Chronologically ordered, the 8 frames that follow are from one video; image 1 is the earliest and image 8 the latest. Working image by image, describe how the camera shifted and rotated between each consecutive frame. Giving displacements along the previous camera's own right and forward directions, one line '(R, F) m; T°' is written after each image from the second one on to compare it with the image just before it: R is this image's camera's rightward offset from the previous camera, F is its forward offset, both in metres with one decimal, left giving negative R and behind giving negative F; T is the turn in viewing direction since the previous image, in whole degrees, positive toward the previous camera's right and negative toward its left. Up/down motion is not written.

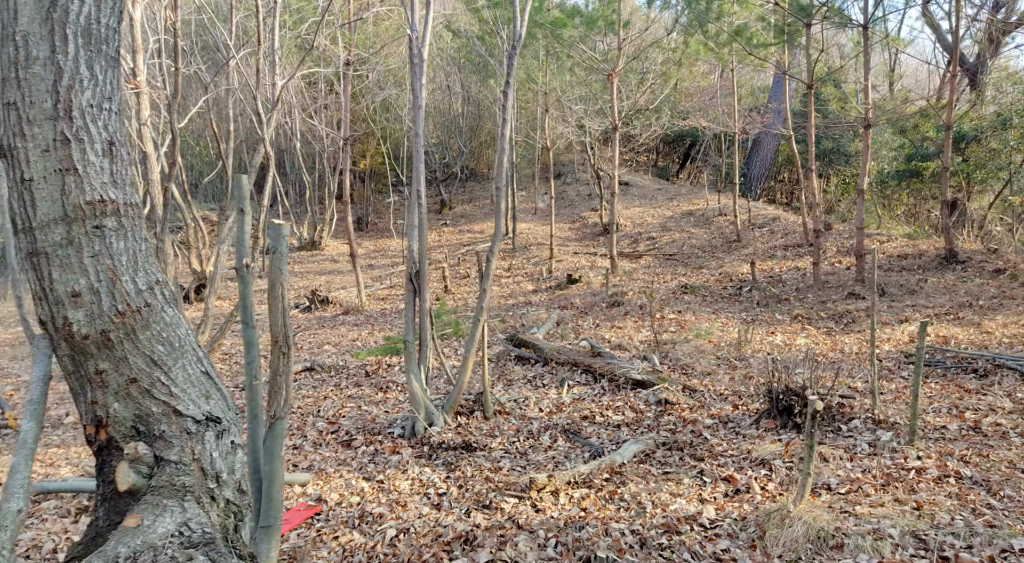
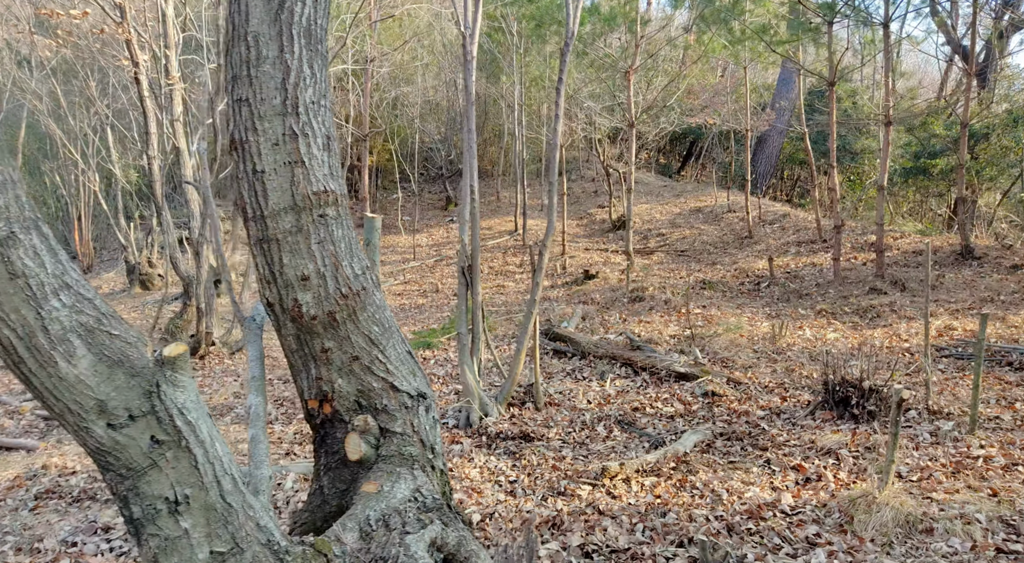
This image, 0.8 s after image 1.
(-0.5, -0.1) m; 0°
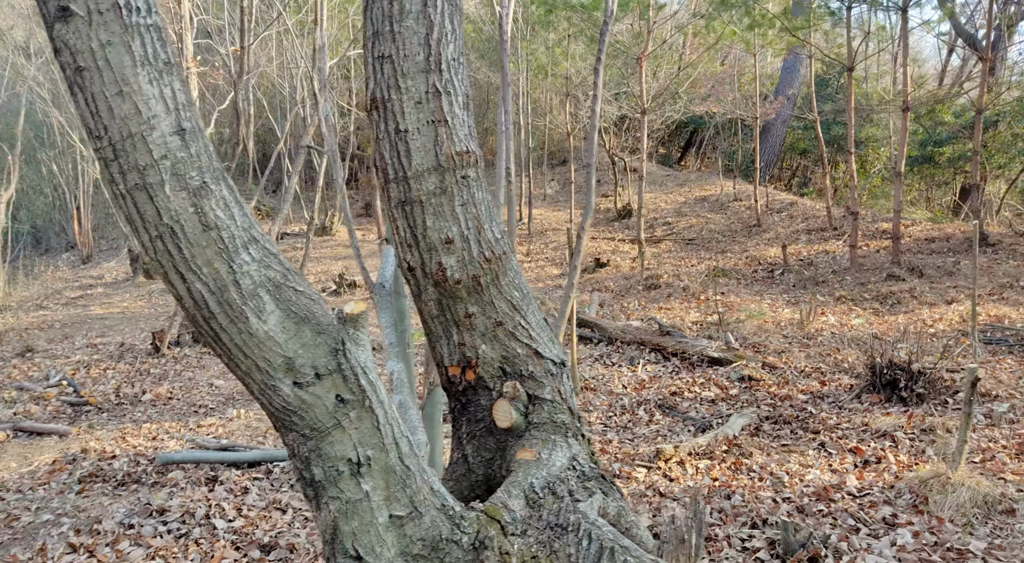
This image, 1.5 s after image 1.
(-0.3, +0.1) m; 0°
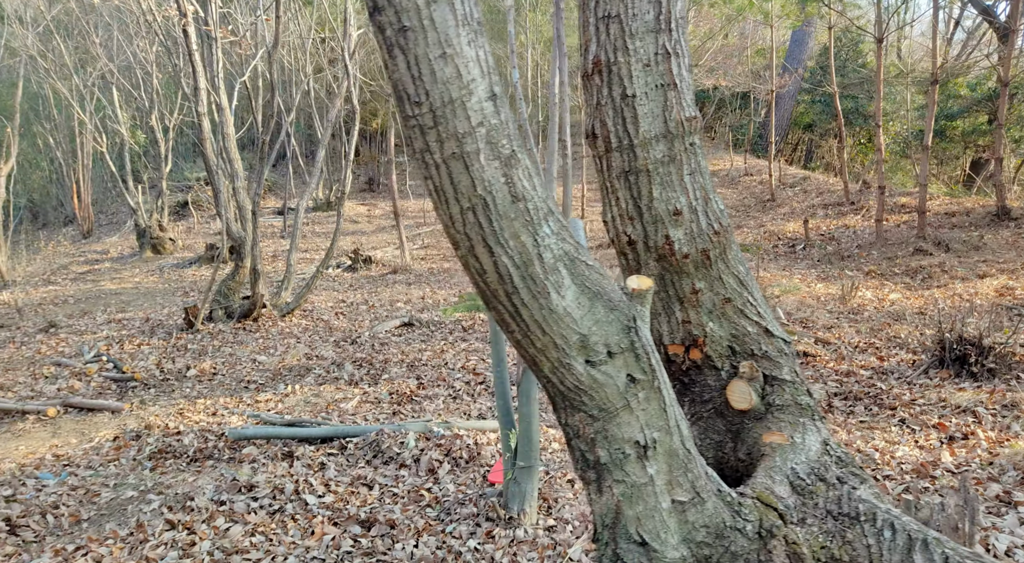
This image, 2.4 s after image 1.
(-0.5, +0.1) m; 0°
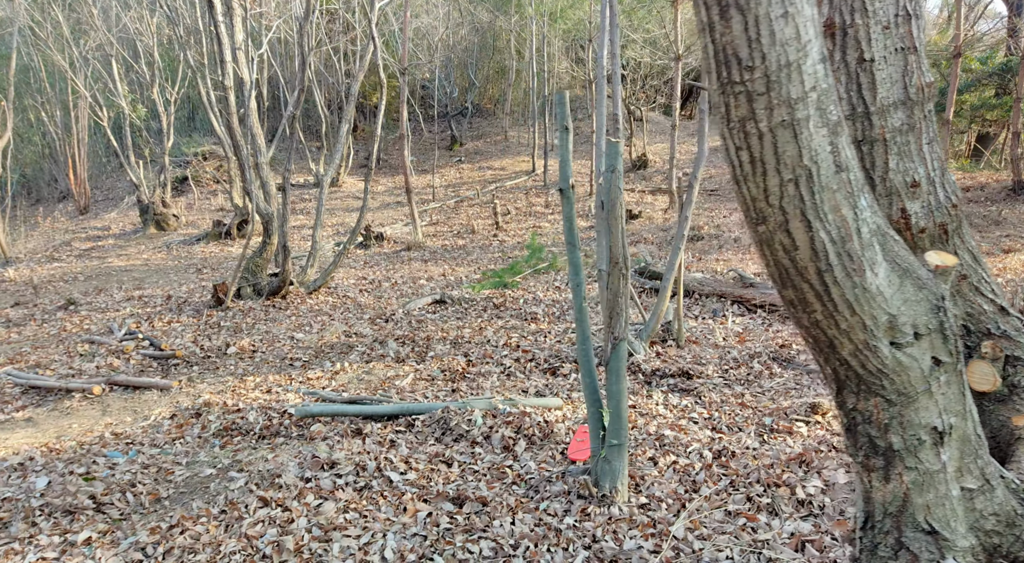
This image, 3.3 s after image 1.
(-0.5, +0.1) m; 0°
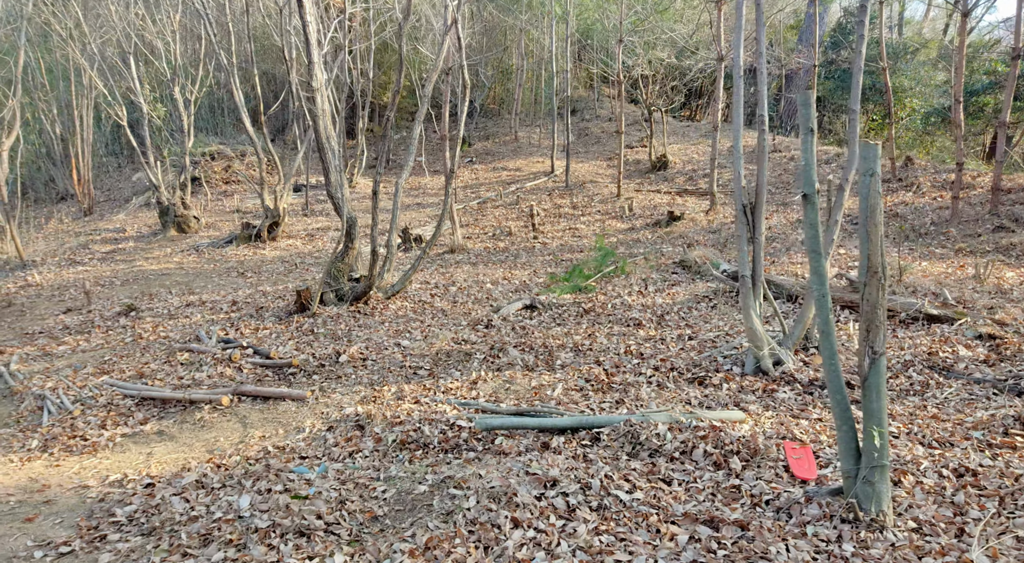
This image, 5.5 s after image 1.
(-1.2, +0.2) m; 0°
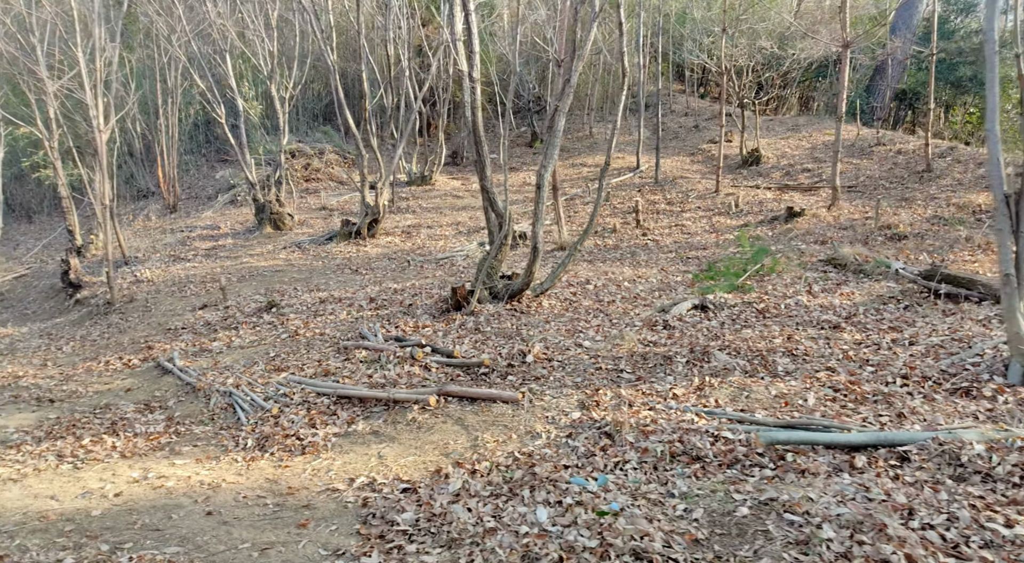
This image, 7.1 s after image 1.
(-1.3, +0.4) m; -4°
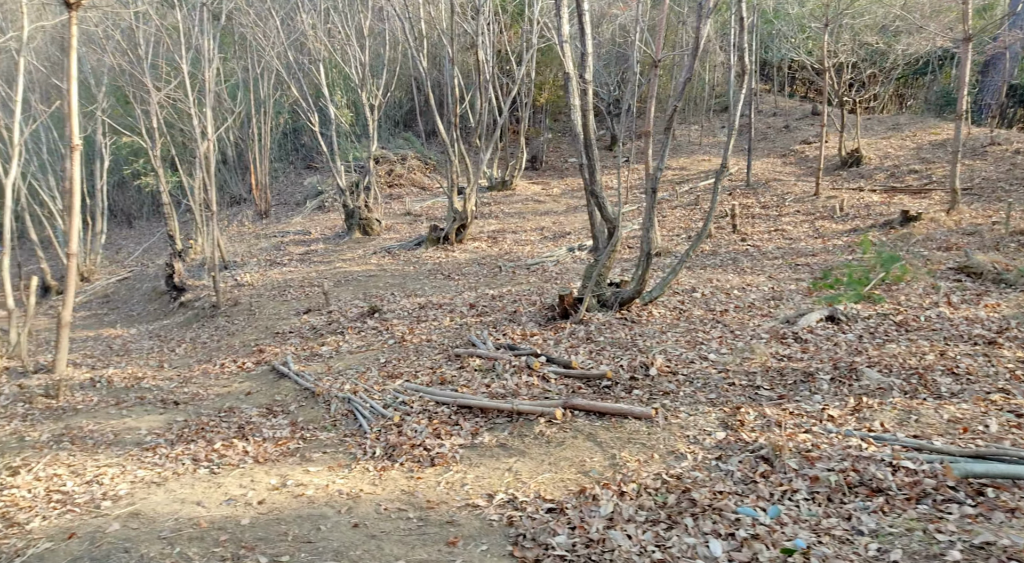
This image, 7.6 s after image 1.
(-0.4, +0.3) m; -5°
